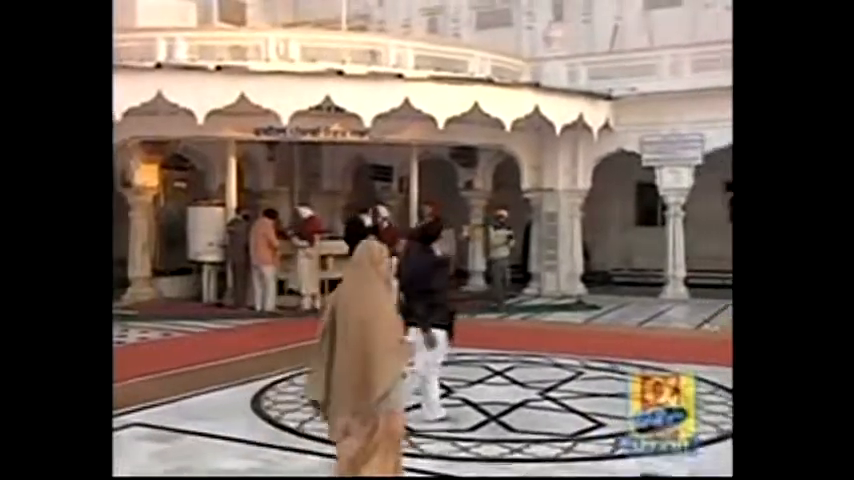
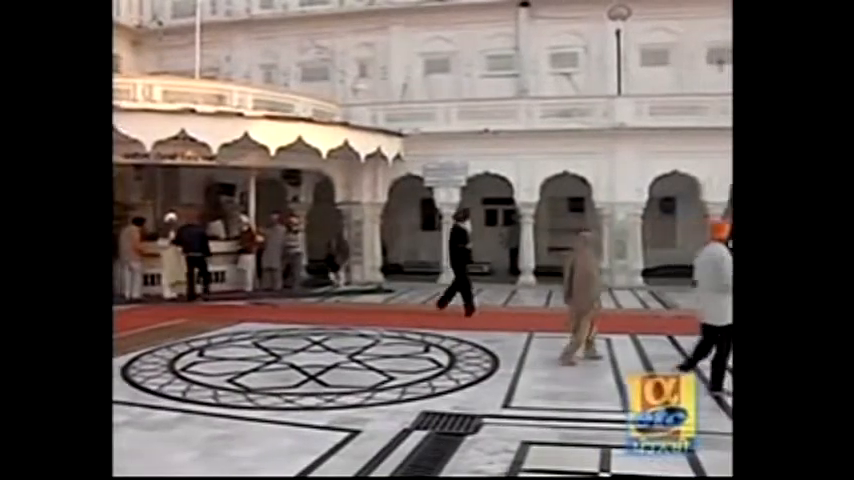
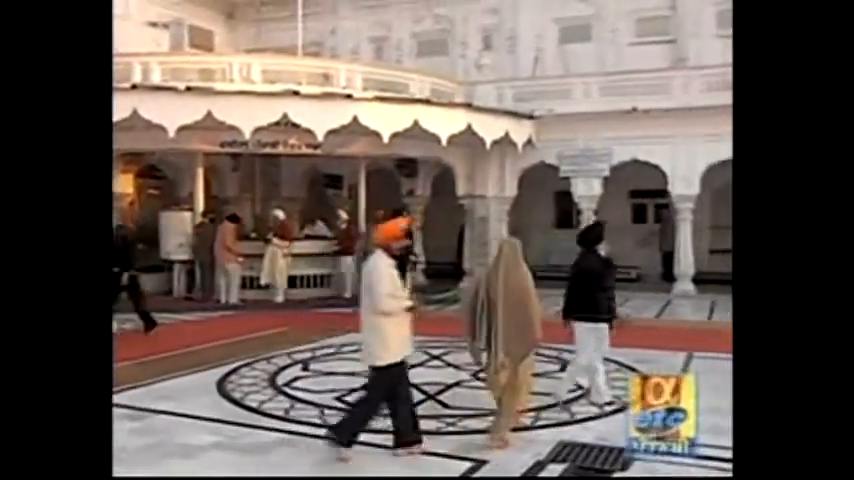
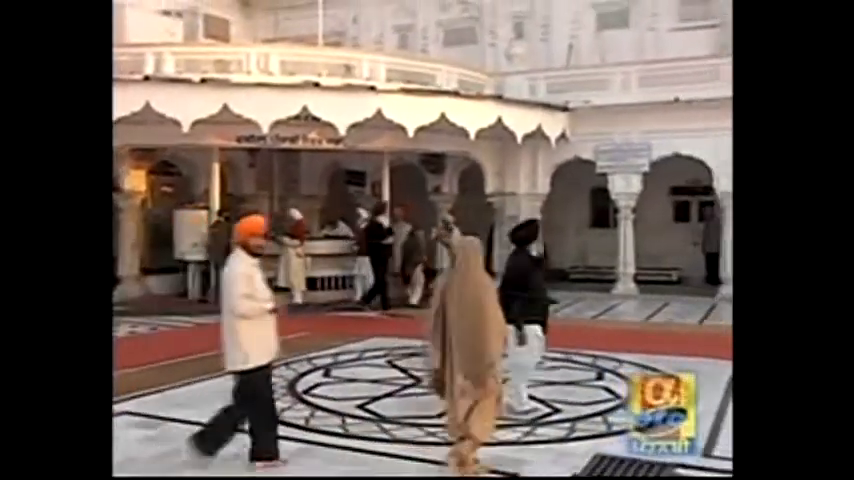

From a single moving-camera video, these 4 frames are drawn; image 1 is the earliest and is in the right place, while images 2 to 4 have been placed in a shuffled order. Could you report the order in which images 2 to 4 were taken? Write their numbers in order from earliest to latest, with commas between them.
4, 3, 2
